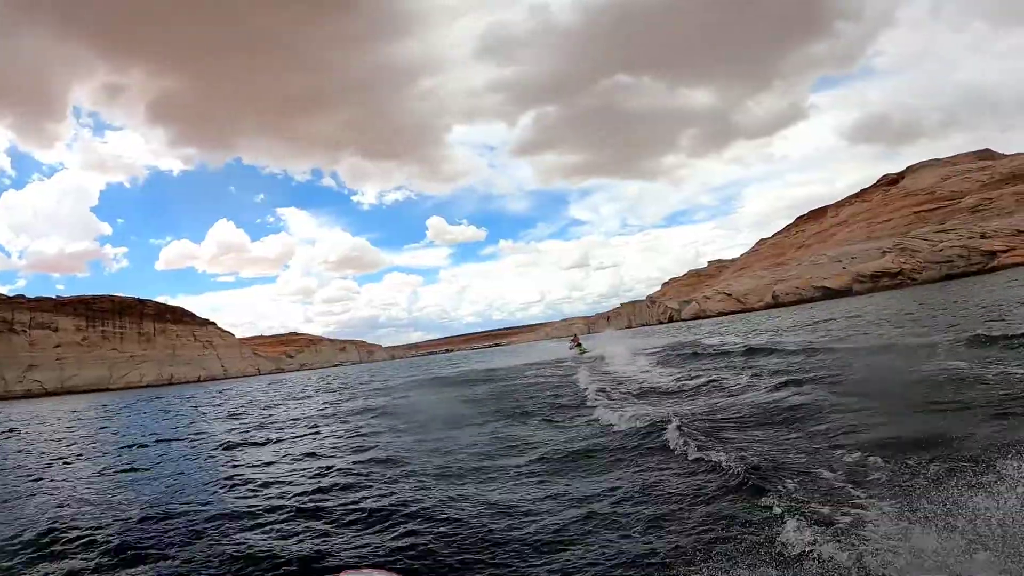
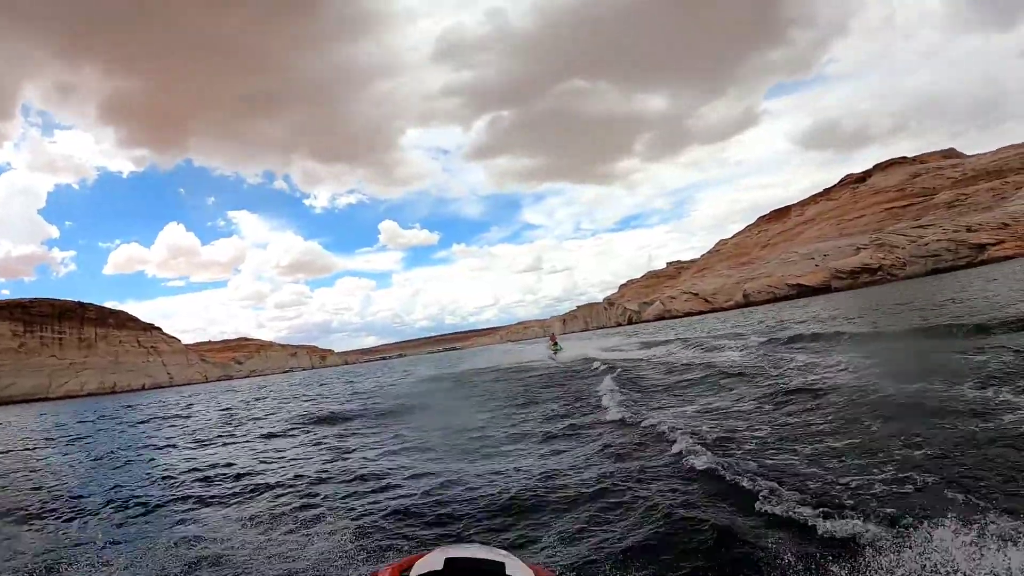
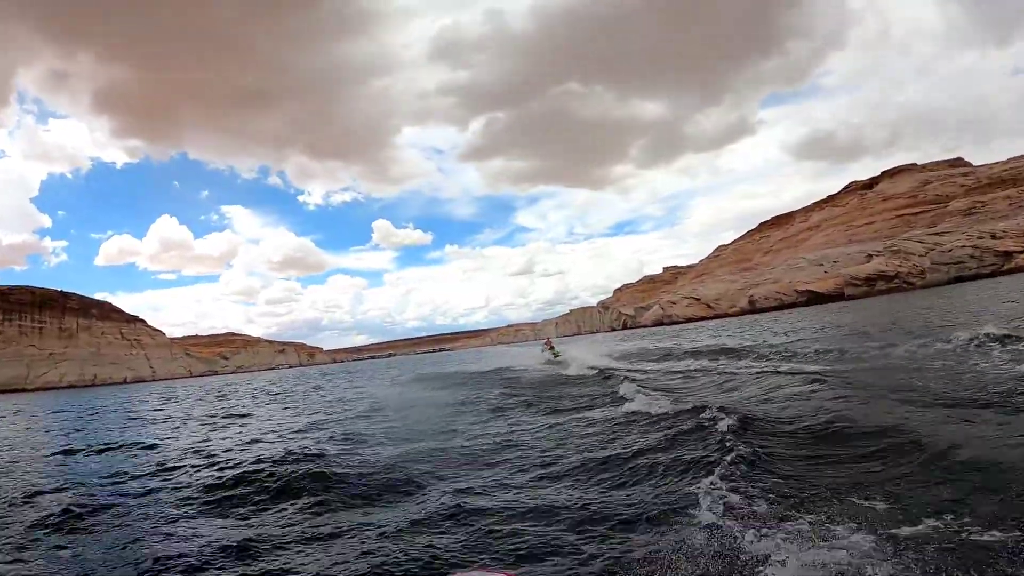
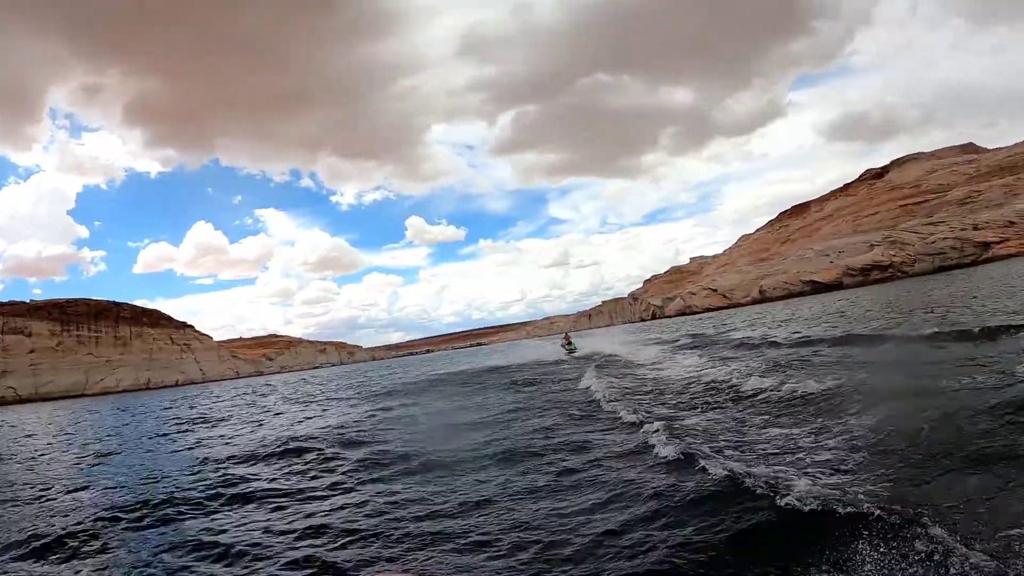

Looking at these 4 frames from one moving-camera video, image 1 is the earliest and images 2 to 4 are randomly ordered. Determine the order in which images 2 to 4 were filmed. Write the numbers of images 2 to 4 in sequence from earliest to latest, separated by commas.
4, 2, 3
